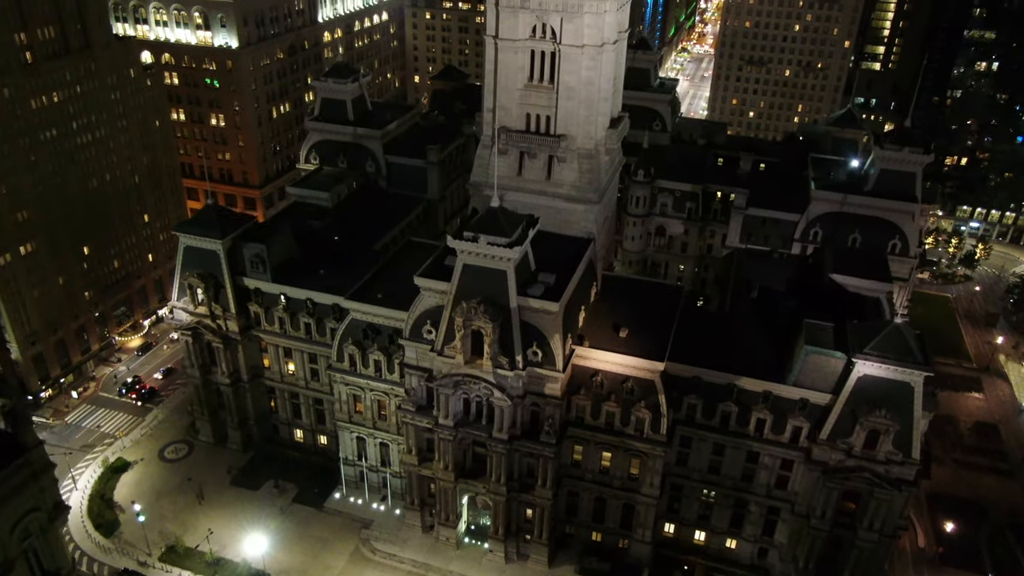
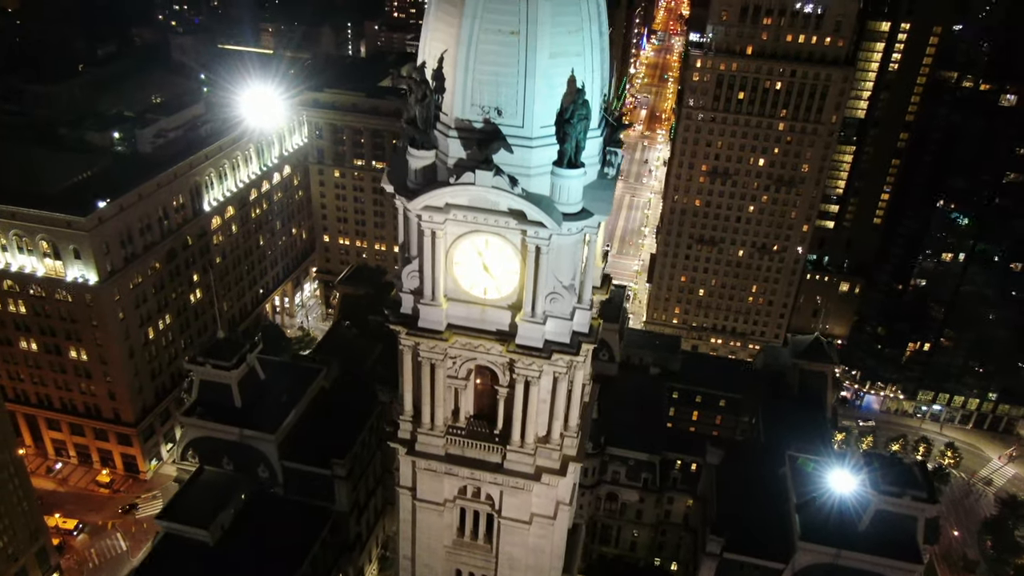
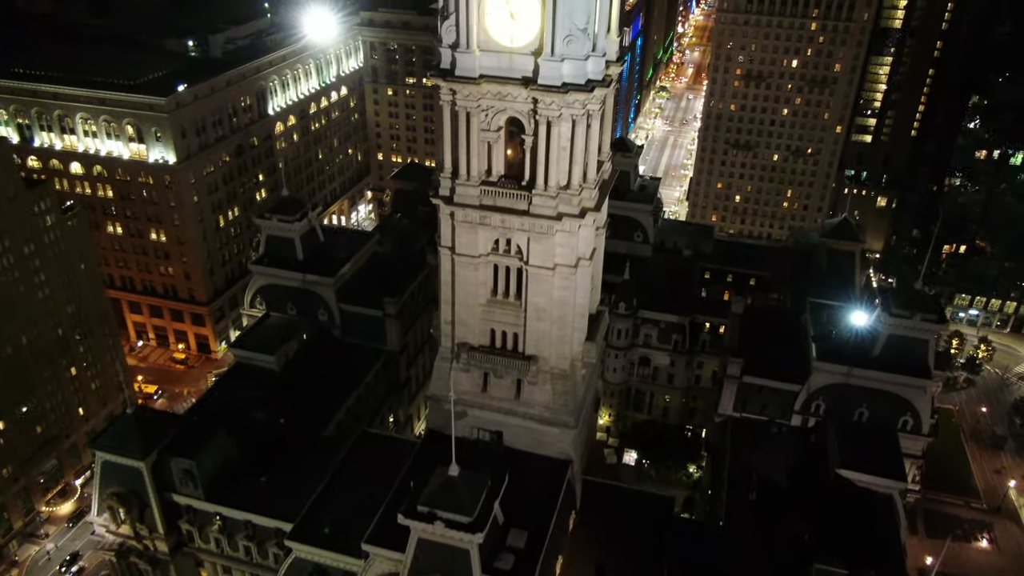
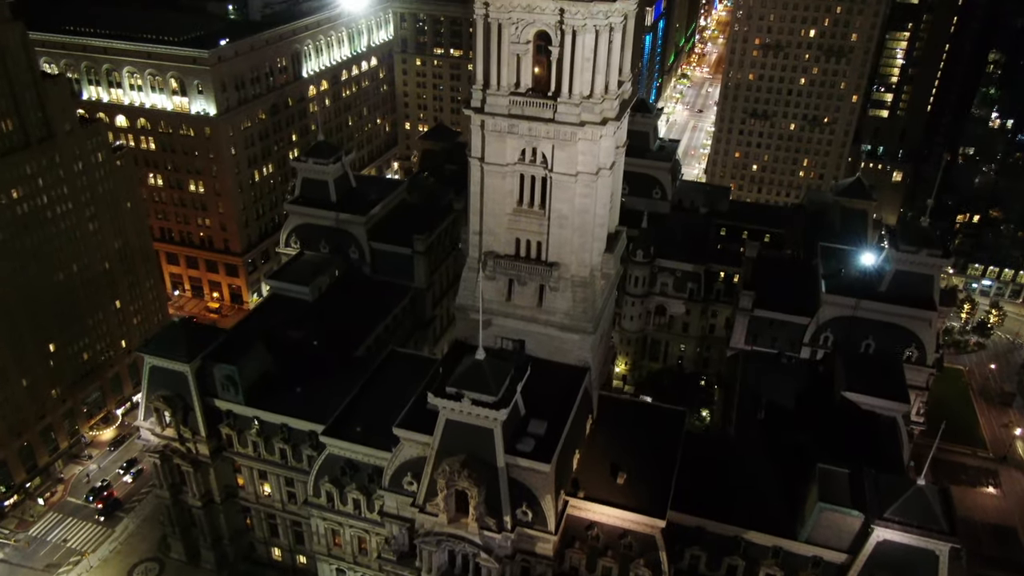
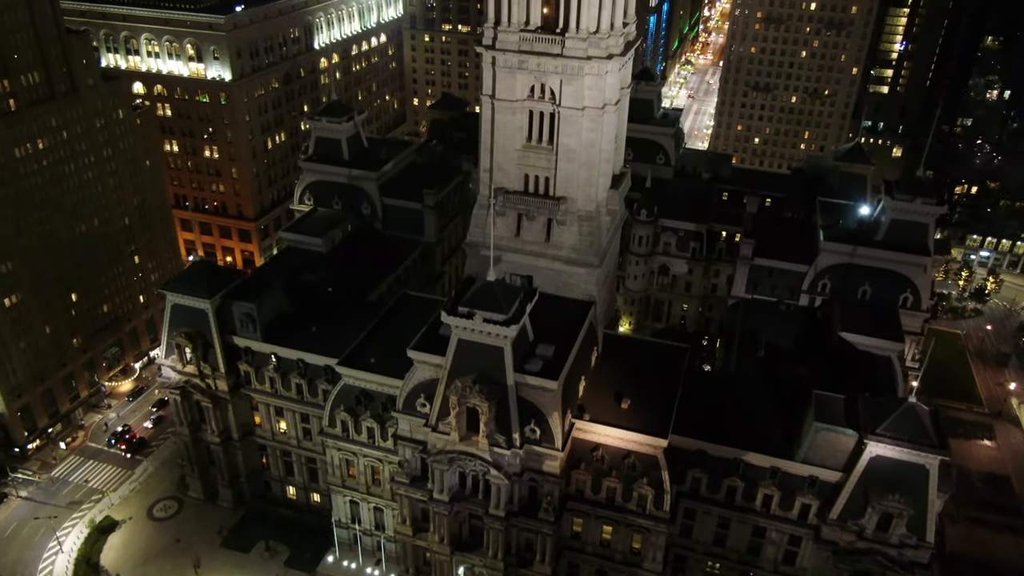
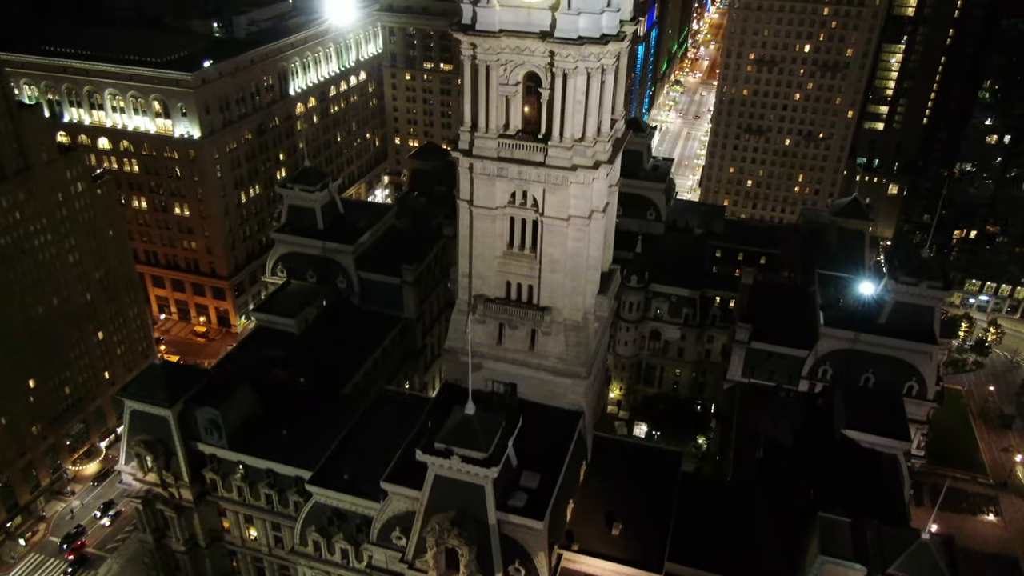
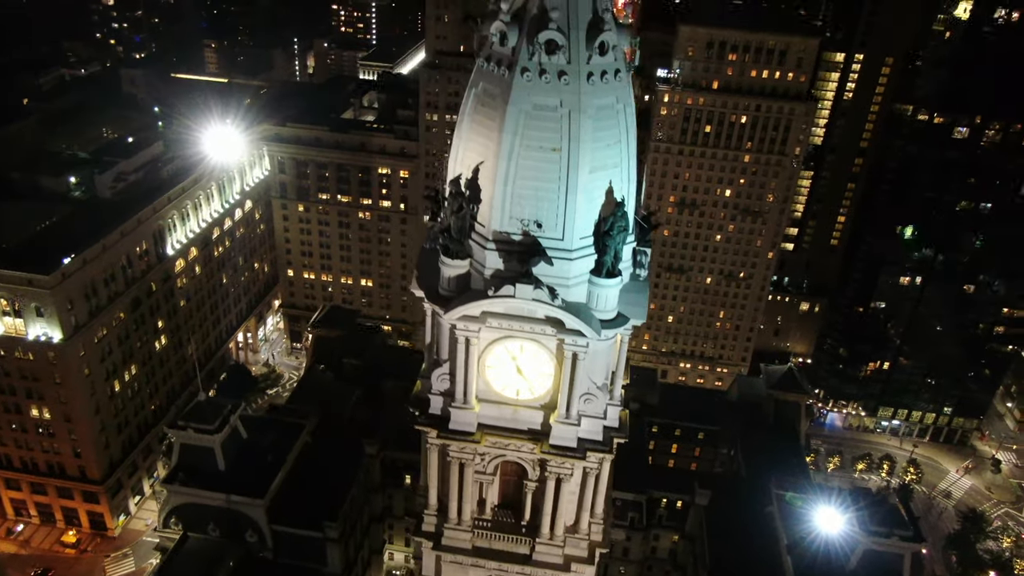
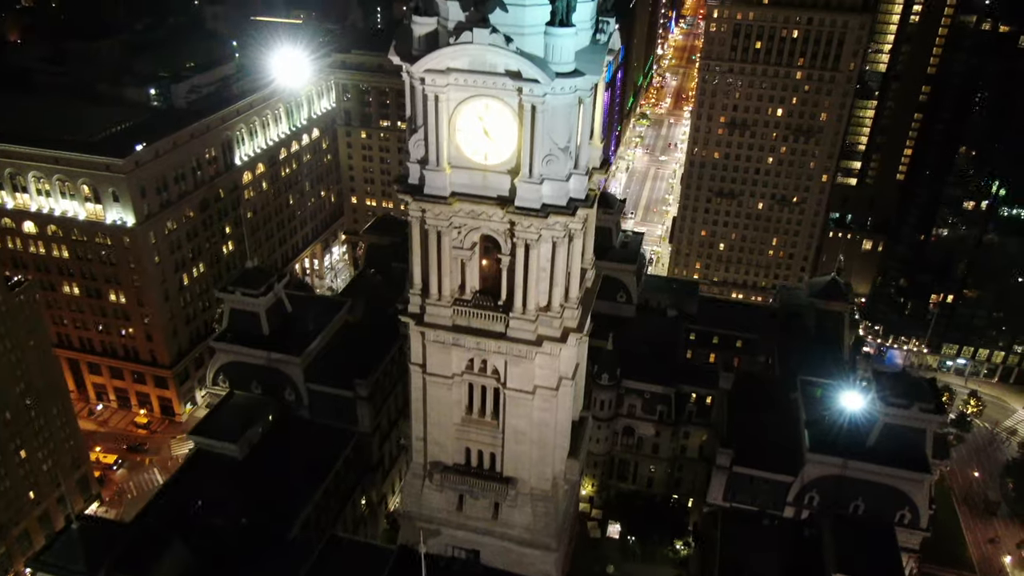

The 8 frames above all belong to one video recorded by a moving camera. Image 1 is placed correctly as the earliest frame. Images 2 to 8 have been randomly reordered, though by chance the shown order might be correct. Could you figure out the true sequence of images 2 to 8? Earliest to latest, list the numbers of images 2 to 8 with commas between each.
5, 4, 6, 3, 8, 2, 7
